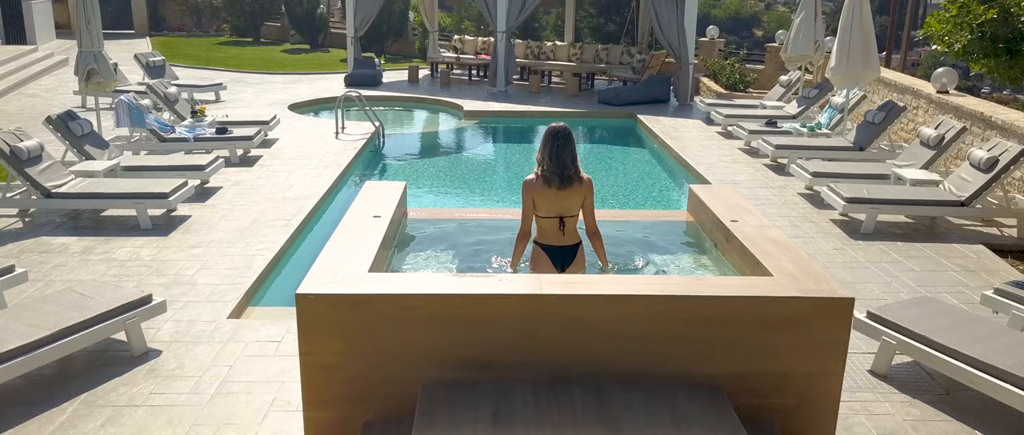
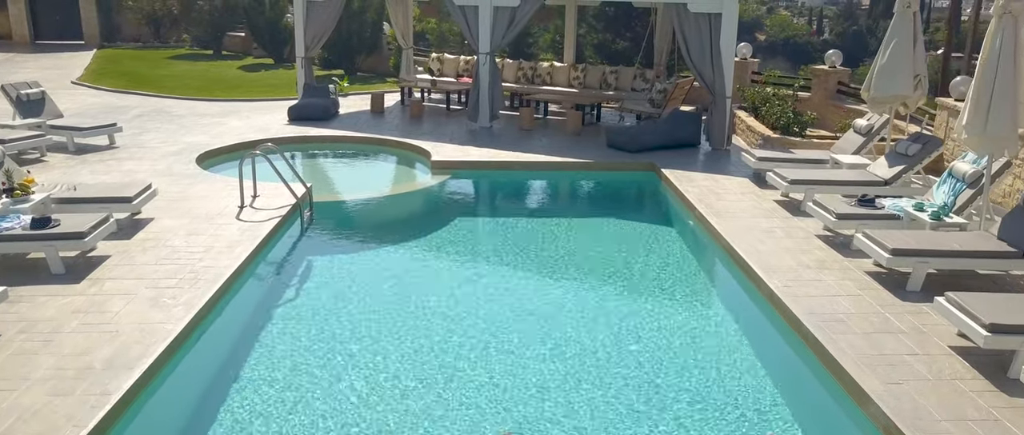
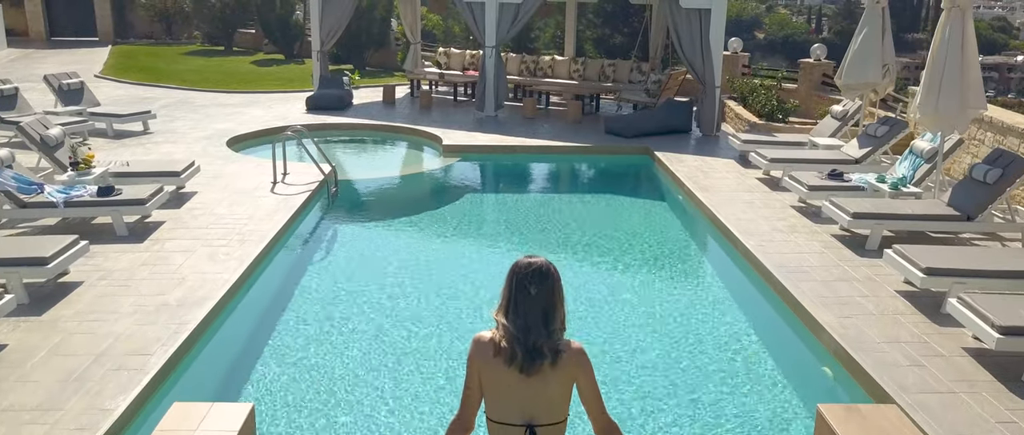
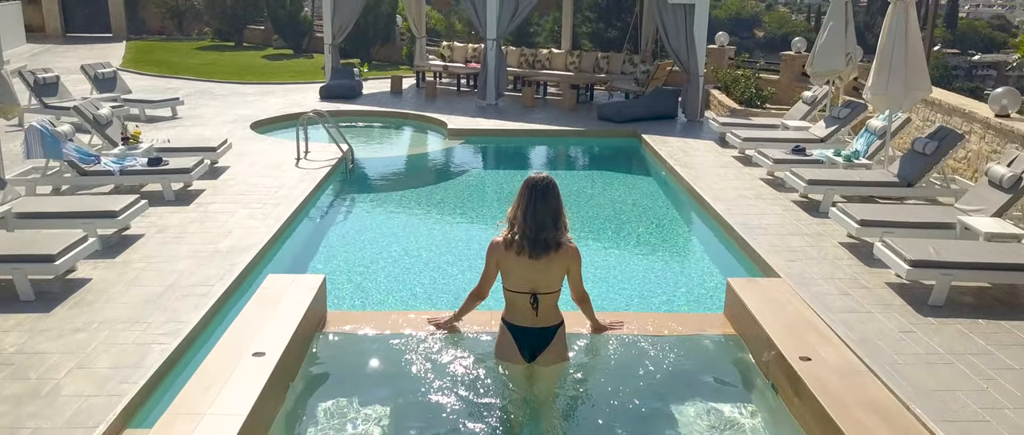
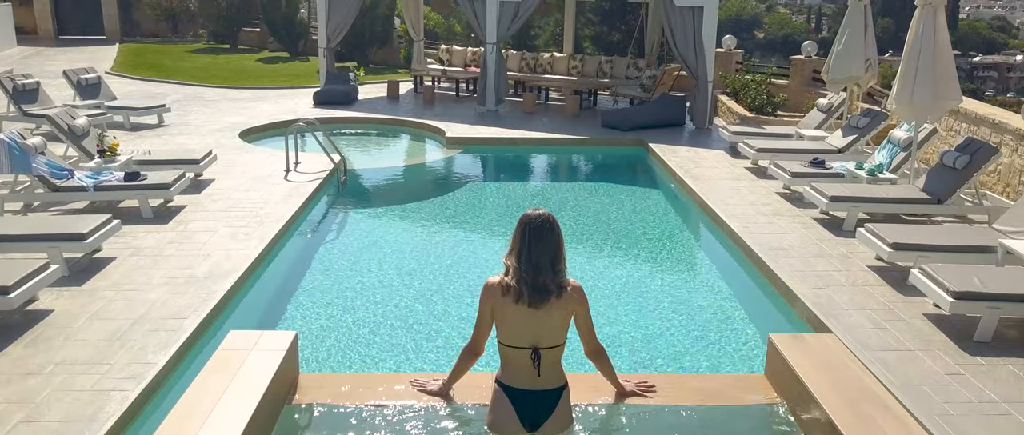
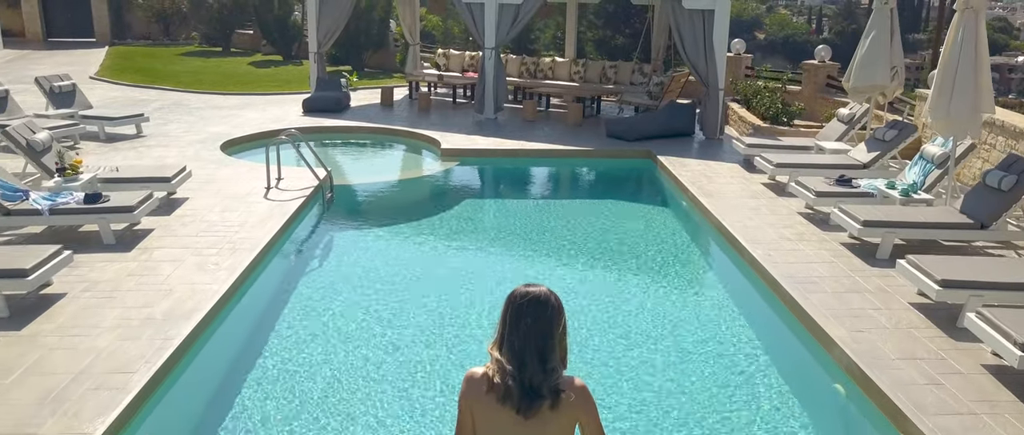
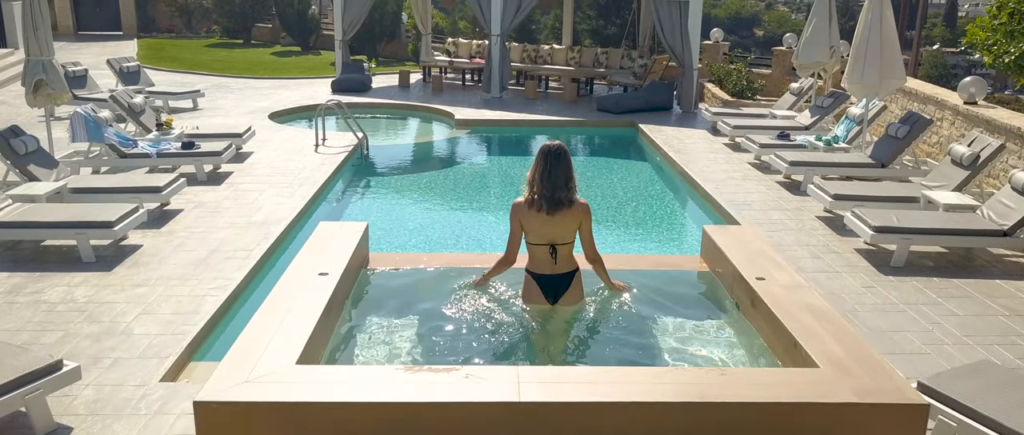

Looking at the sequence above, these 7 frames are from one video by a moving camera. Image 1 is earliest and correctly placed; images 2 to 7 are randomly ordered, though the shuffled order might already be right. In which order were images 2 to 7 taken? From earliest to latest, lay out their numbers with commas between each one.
7, 4, 5, 3, 6, 2
